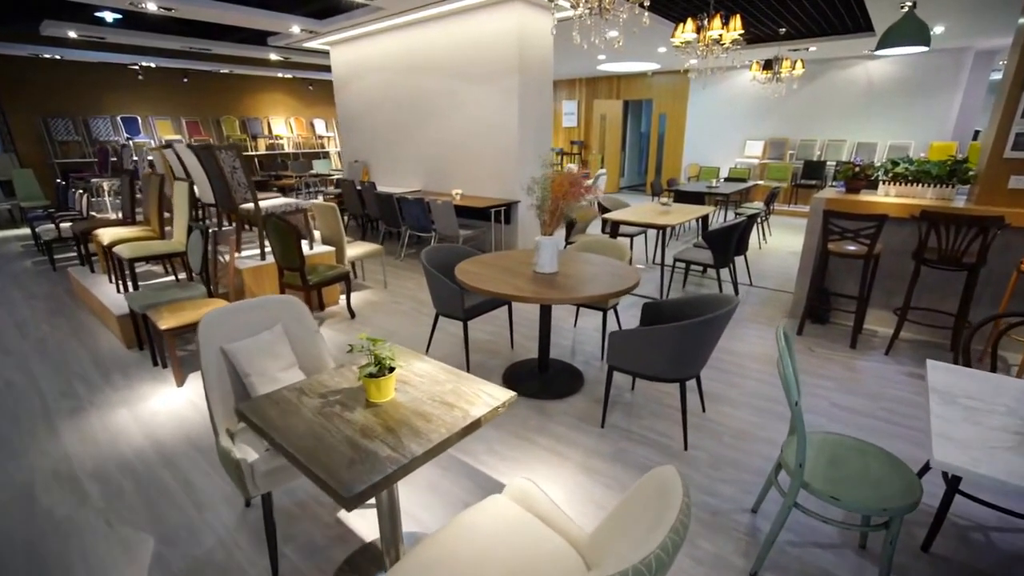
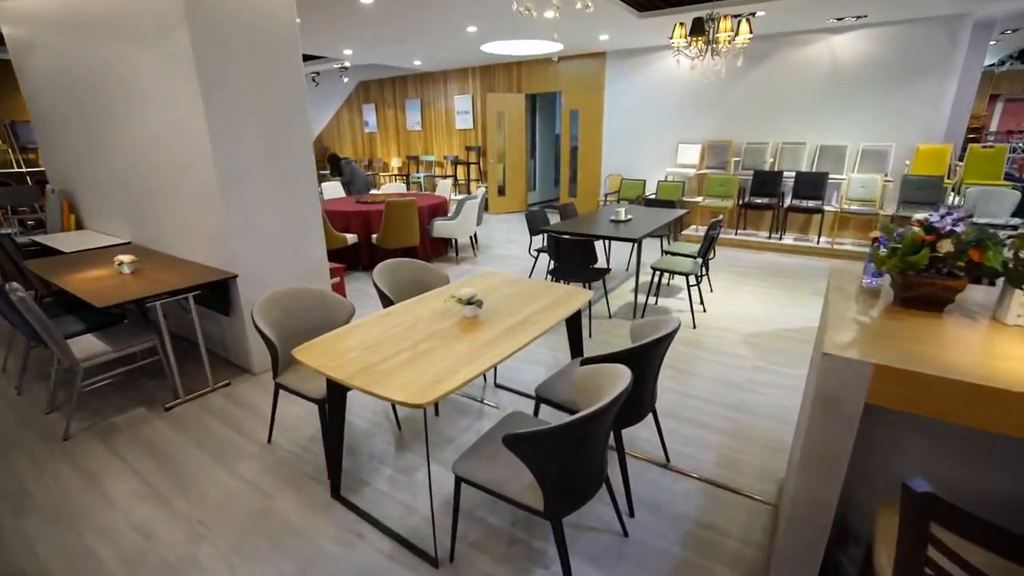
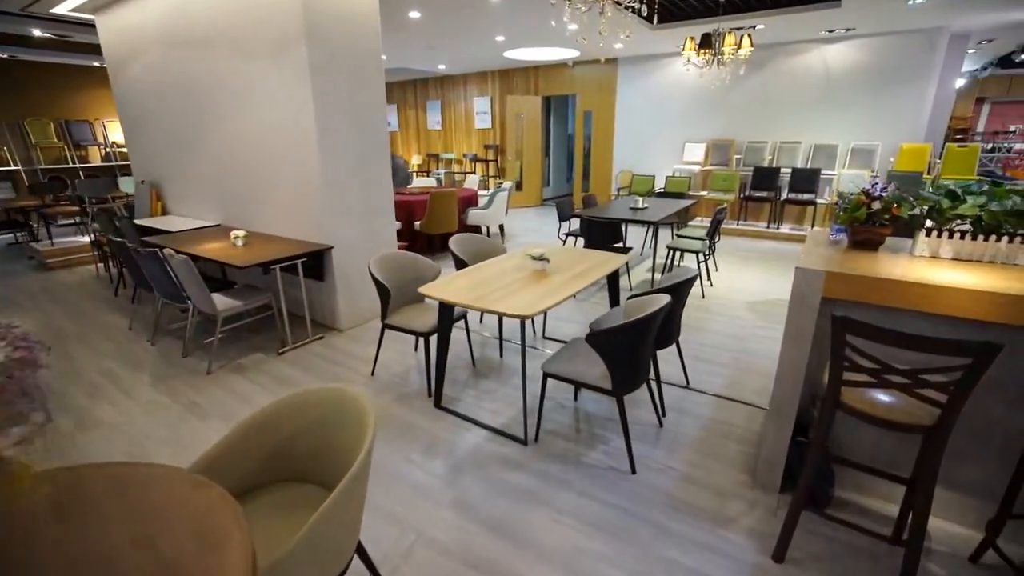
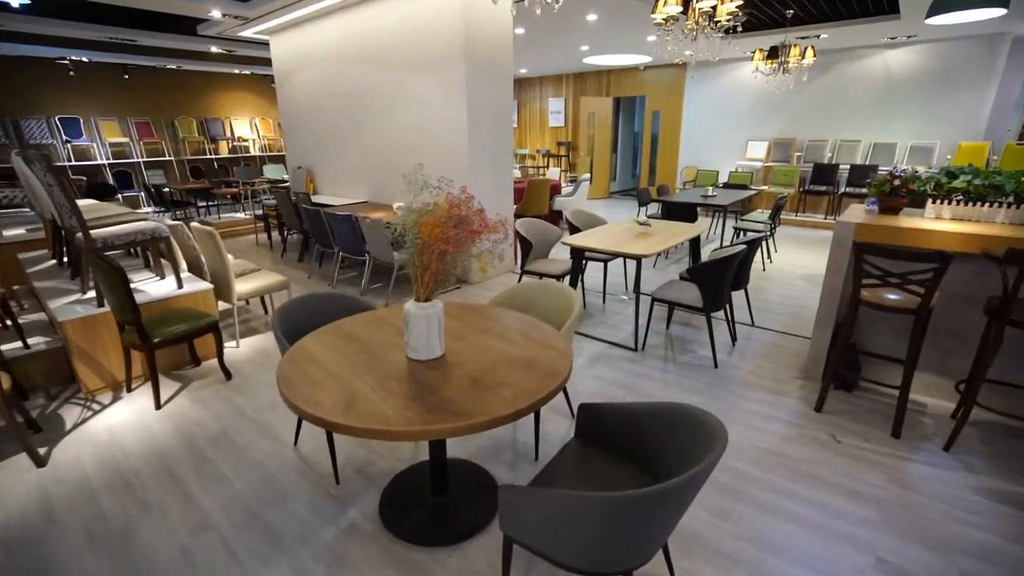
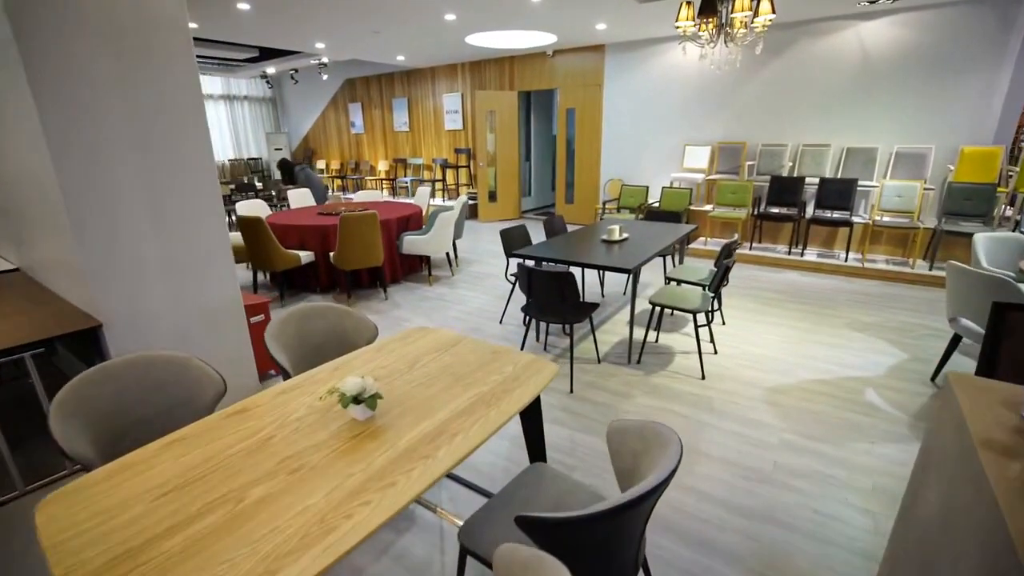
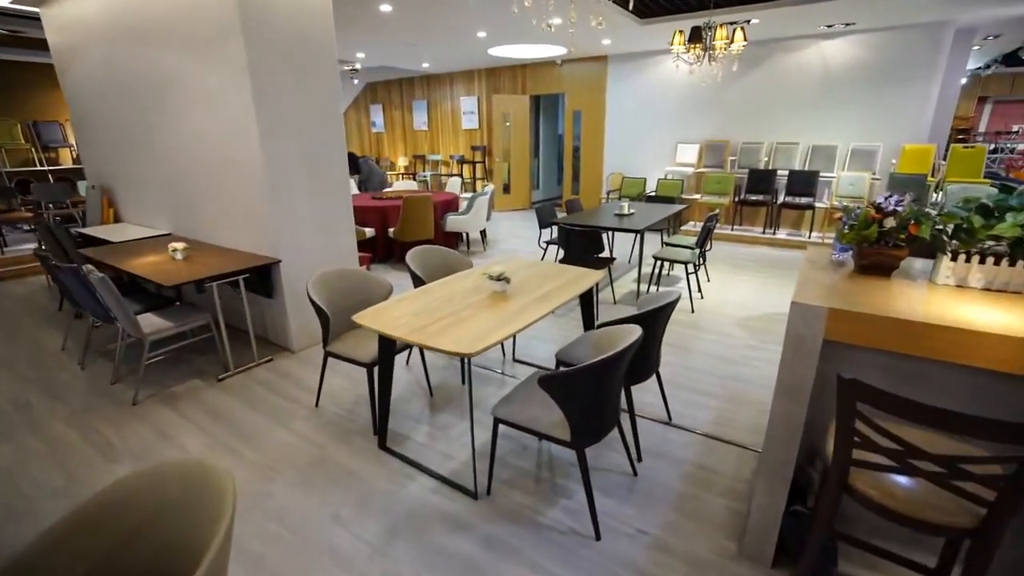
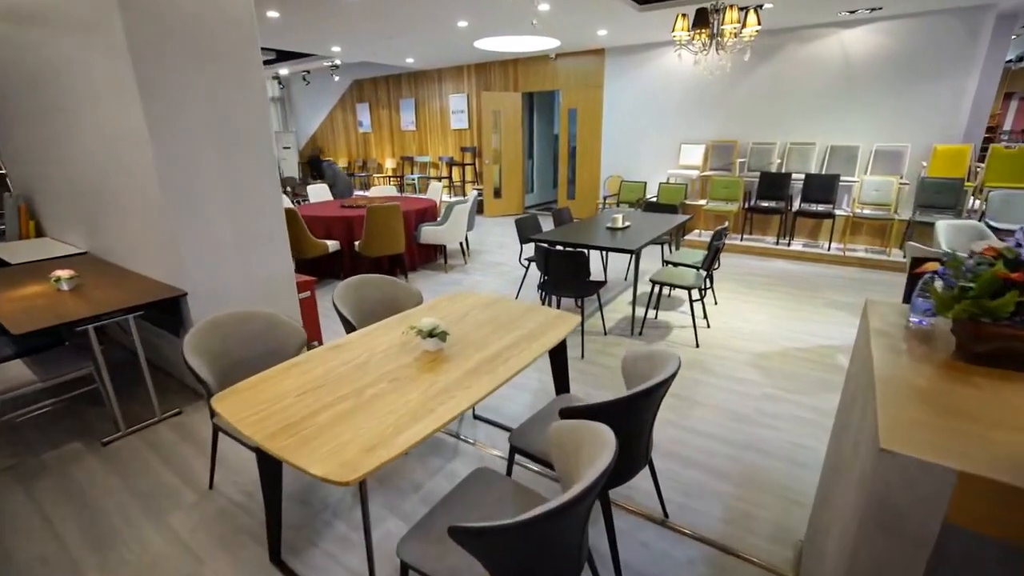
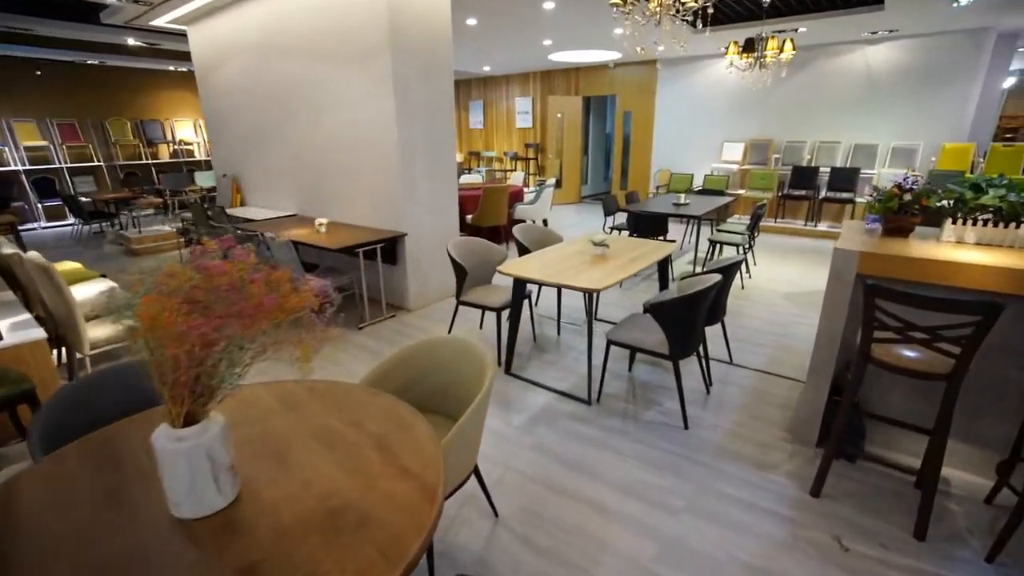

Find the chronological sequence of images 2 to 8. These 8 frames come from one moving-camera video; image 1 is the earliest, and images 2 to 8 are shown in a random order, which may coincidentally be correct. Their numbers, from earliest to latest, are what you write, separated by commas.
4, 8, 3, 6, 2, 7, 5
